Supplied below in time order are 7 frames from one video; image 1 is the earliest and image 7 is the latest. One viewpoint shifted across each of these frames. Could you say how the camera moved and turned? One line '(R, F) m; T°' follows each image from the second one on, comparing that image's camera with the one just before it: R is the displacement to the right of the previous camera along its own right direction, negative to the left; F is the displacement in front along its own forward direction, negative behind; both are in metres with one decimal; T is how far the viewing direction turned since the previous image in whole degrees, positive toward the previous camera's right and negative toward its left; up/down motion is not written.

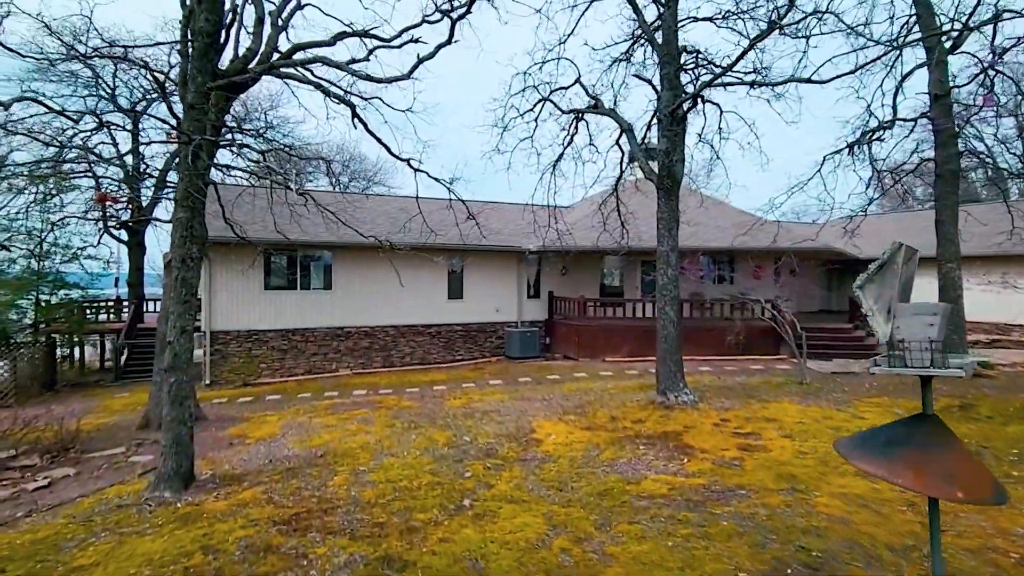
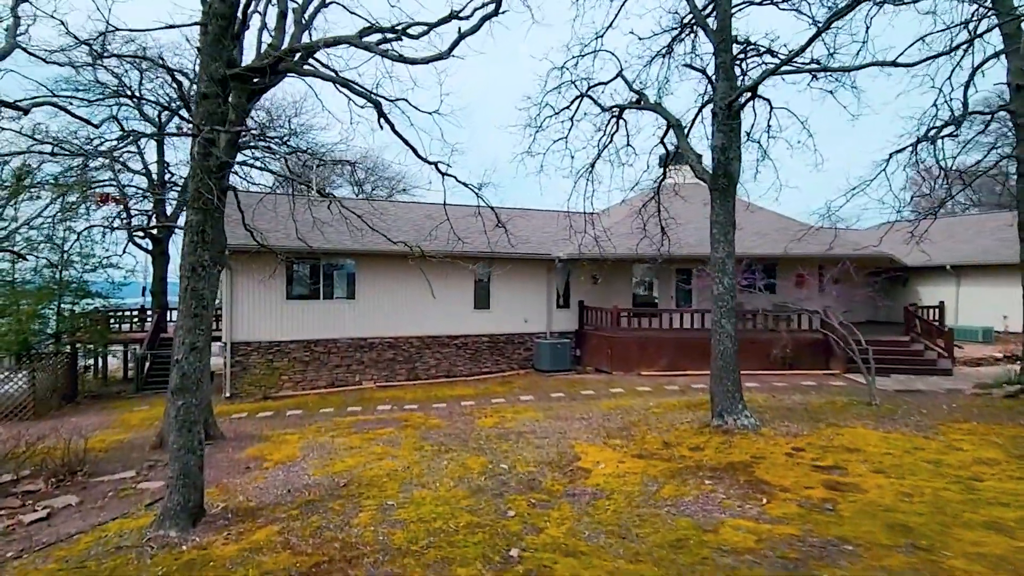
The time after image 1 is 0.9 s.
(-0.3, +0.6) m; -2°
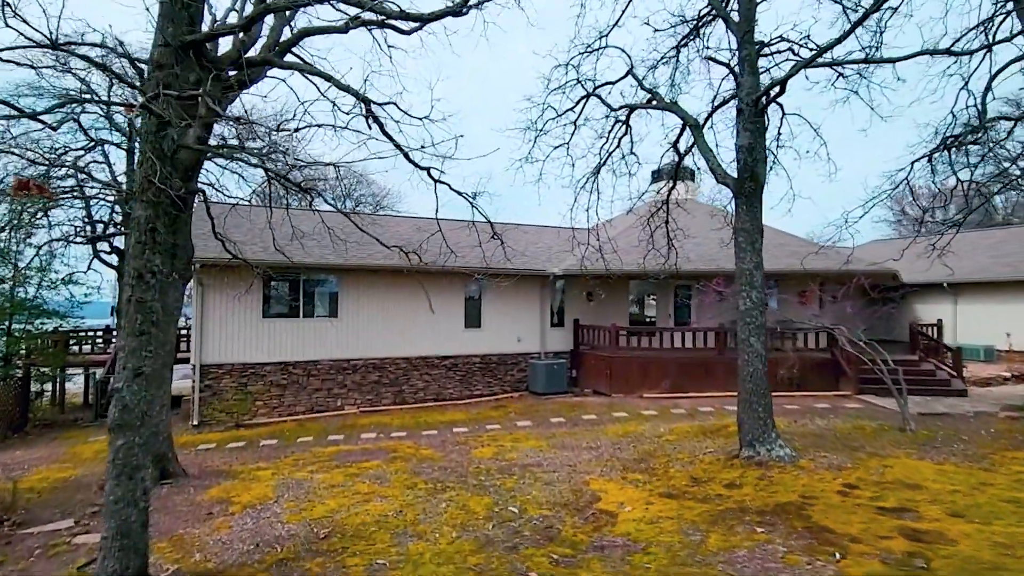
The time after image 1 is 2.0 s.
(-0.3, +0.8) m; +2°
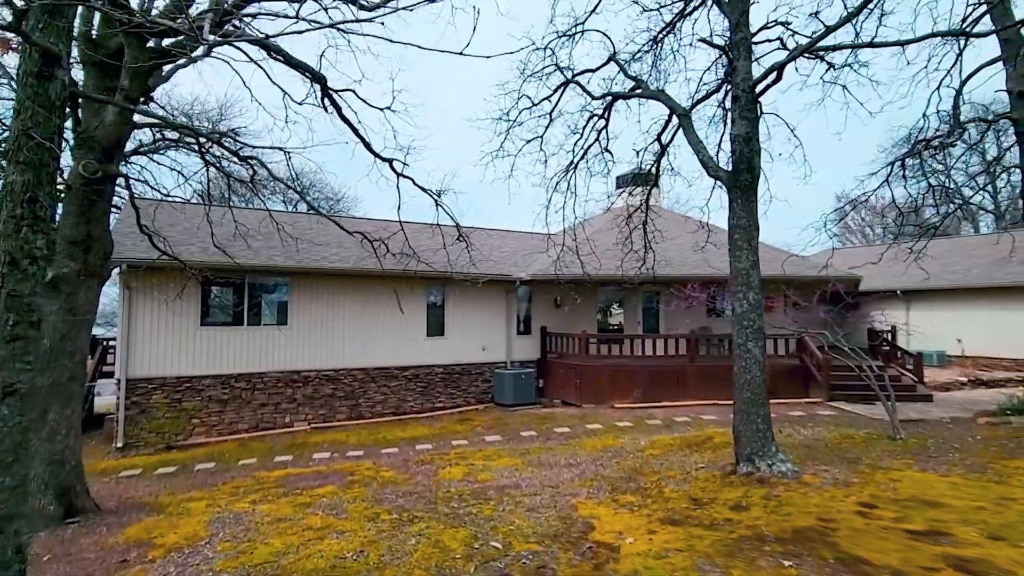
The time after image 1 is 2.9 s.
(-0.2, +0.7) m; +5°
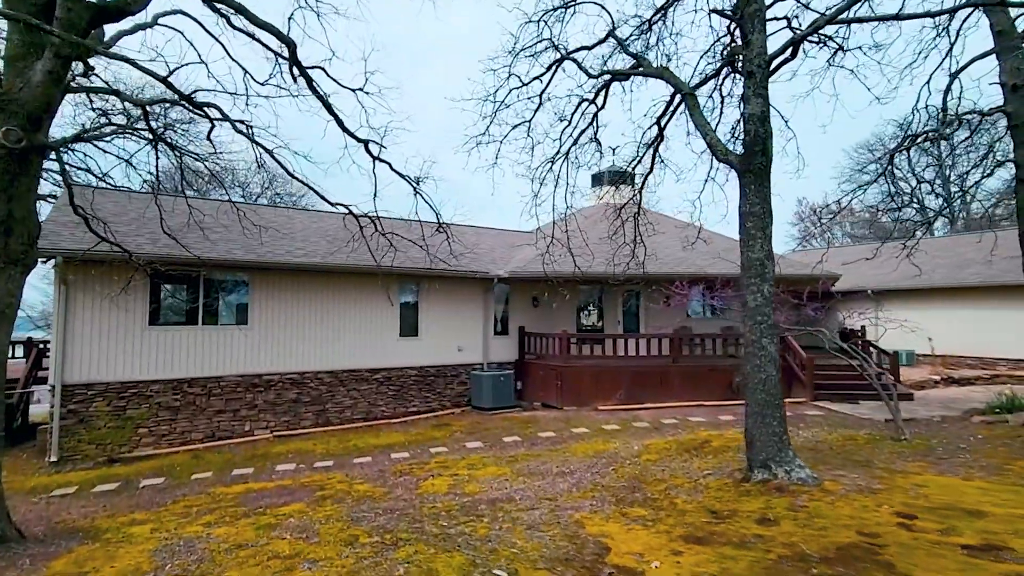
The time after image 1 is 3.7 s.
(-0.3, +0.6) m; +4°
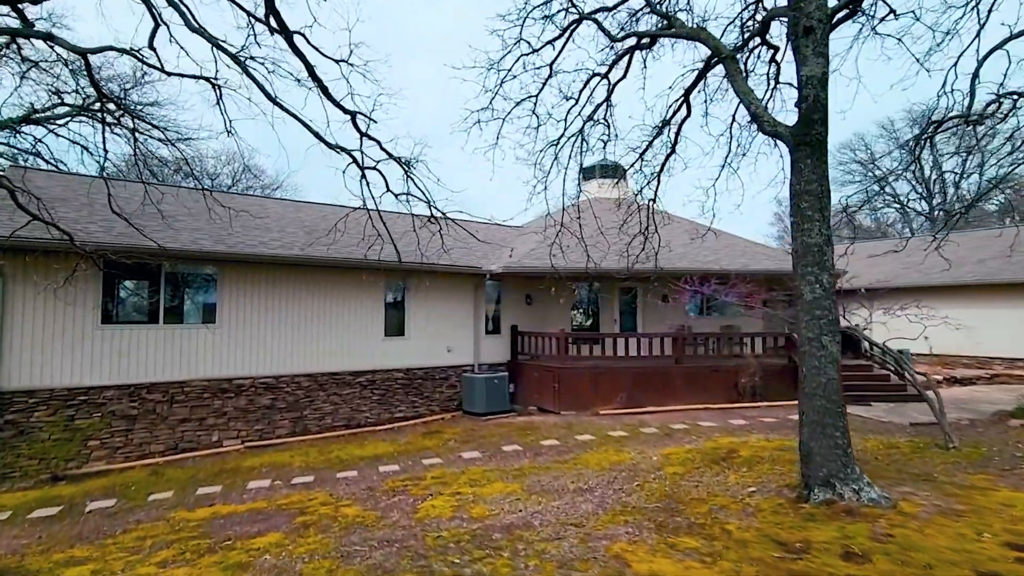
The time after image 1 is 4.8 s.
(-0.4, +0.8) m; +2°
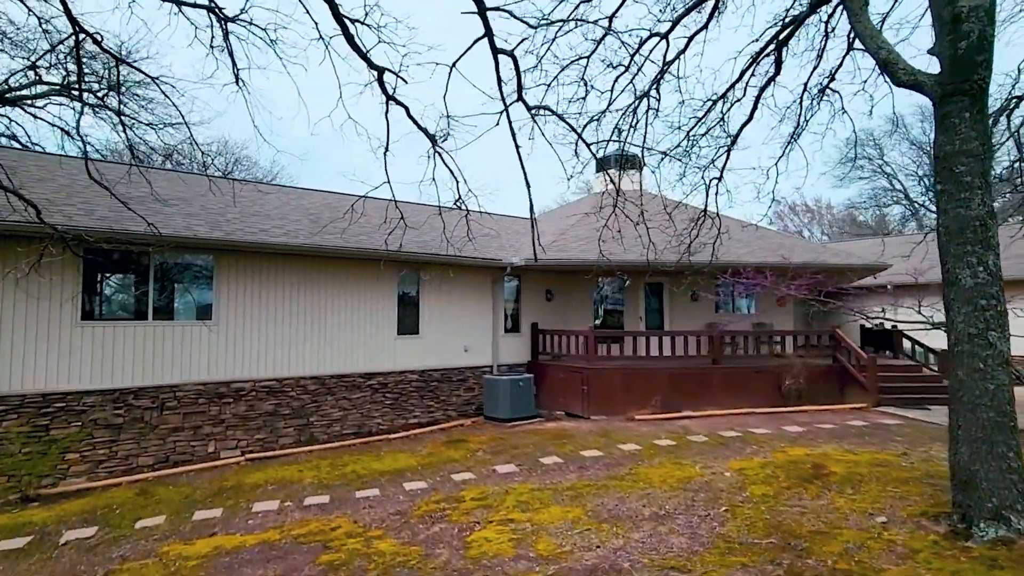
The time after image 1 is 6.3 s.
(-0.7, +1.0) m; +1°
